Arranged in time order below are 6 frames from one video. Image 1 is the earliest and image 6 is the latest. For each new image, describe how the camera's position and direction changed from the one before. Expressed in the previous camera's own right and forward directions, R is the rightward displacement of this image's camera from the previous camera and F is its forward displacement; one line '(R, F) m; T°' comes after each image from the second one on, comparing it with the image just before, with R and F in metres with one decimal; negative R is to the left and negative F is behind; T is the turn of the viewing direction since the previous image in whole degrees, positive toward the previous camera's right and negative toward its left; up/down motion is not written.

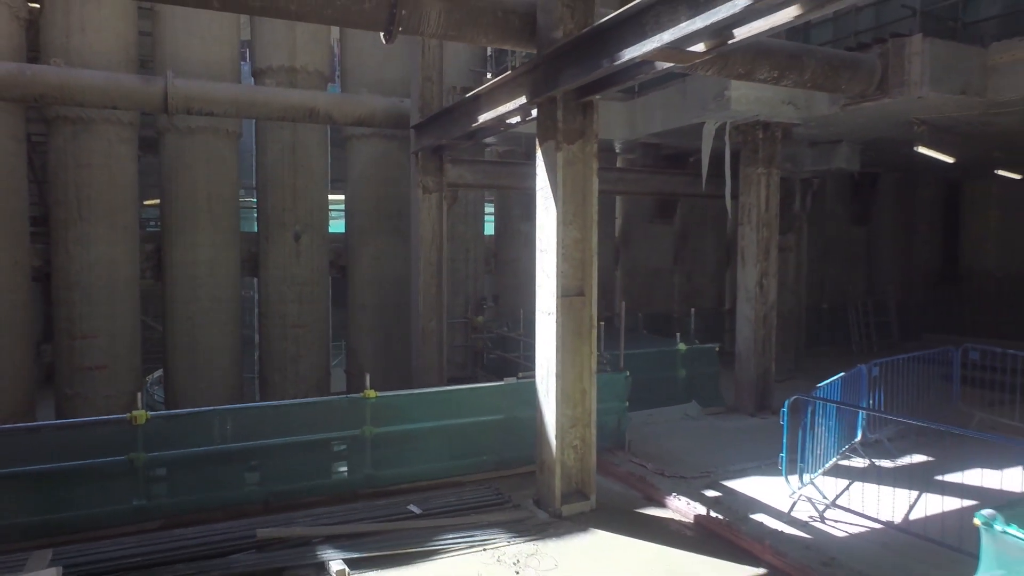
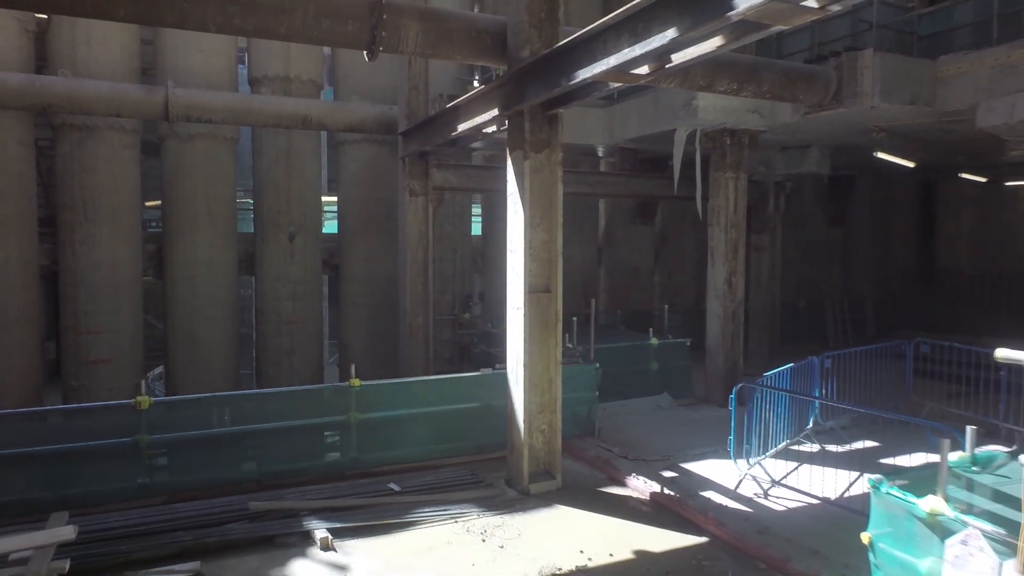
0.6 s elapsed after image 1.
(+0.4, -0.7) m; 0°
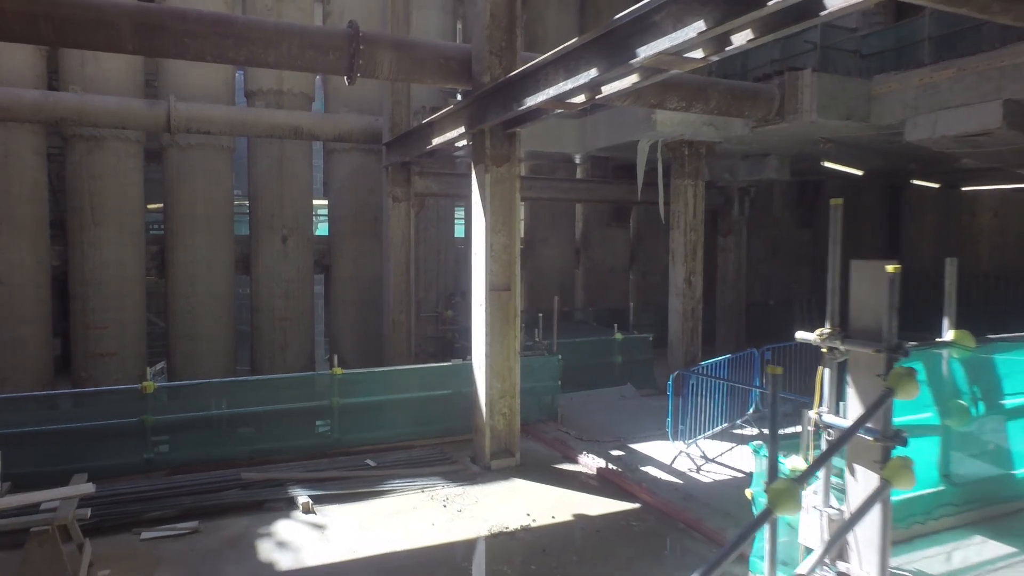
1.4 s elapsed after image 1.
(+0.6, -1.1) m; 0°
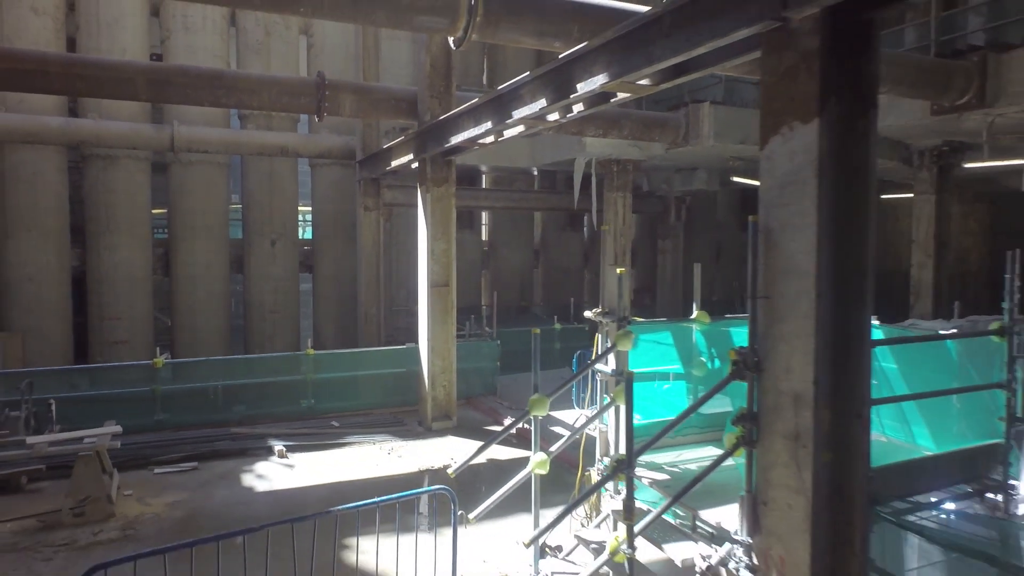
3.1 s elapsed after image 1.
(+1.3, -2.4) m; 0°
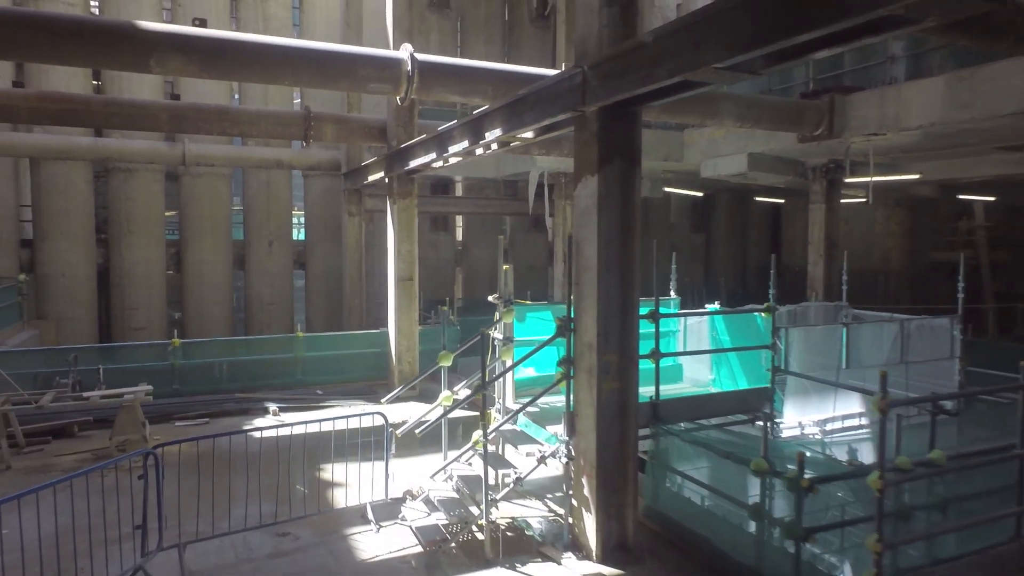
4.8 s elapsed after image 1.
(+1.2, -2.7) m; 0°
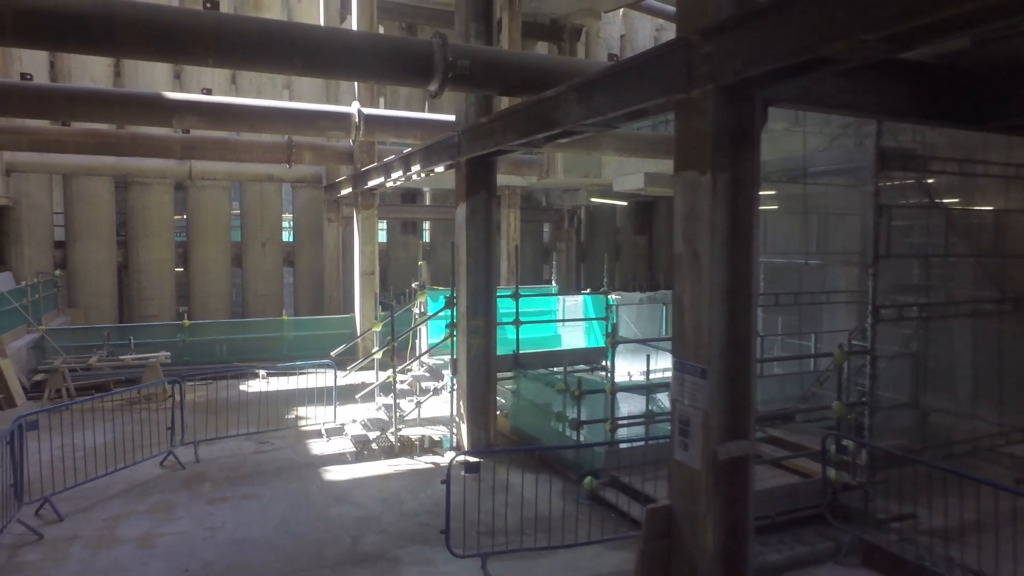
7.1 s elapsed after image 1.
(+1.8, -3.8) m; 0°
